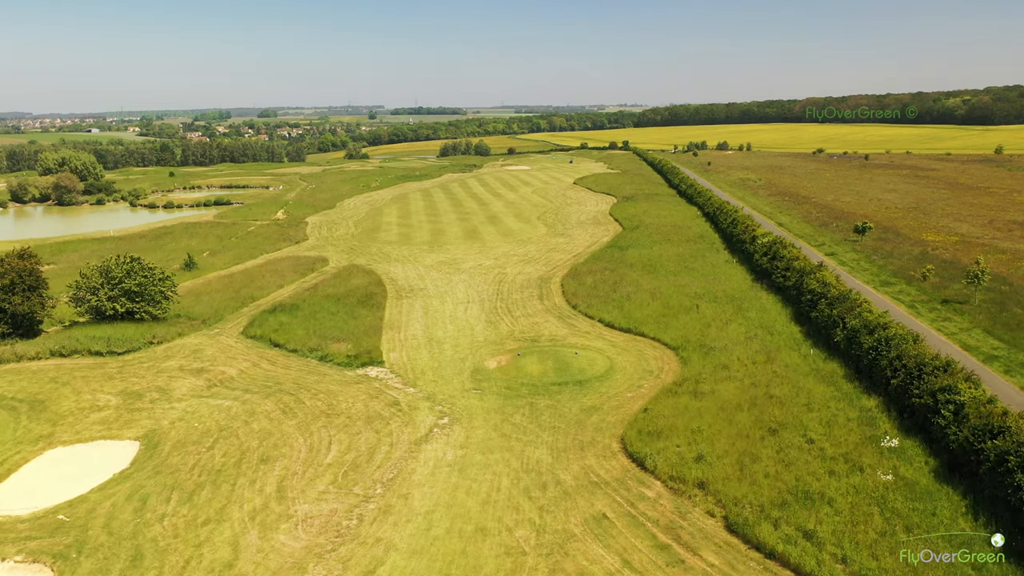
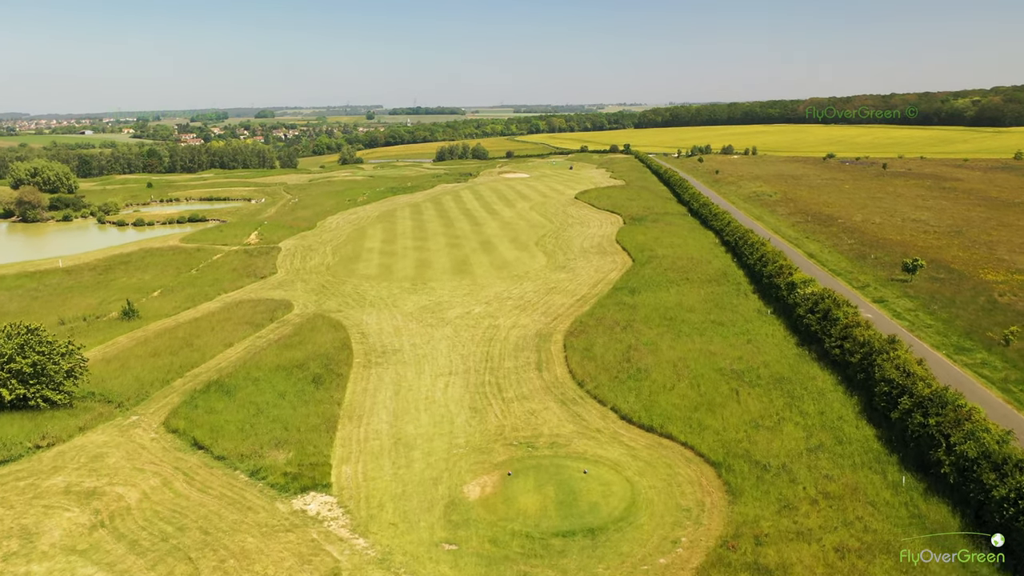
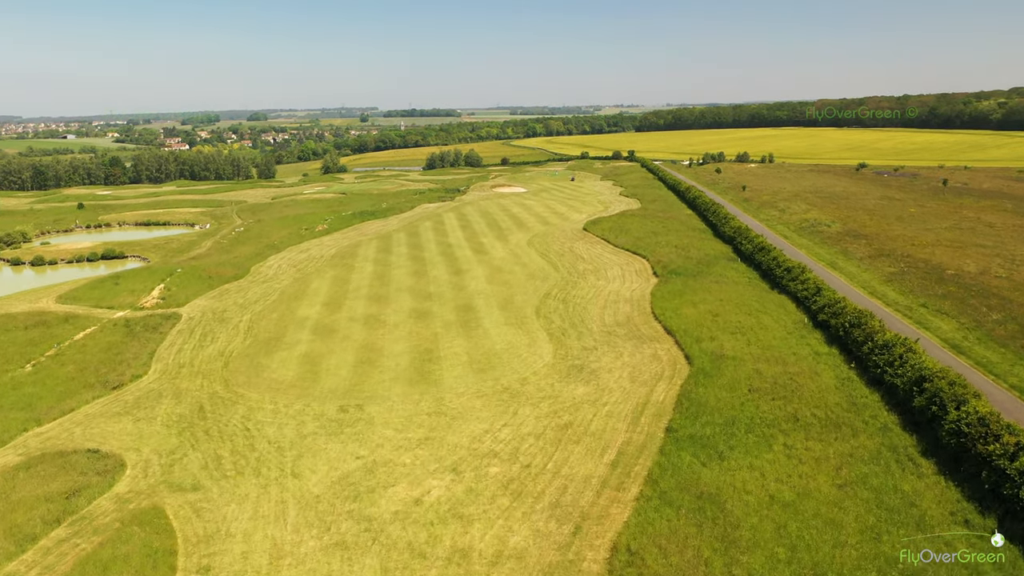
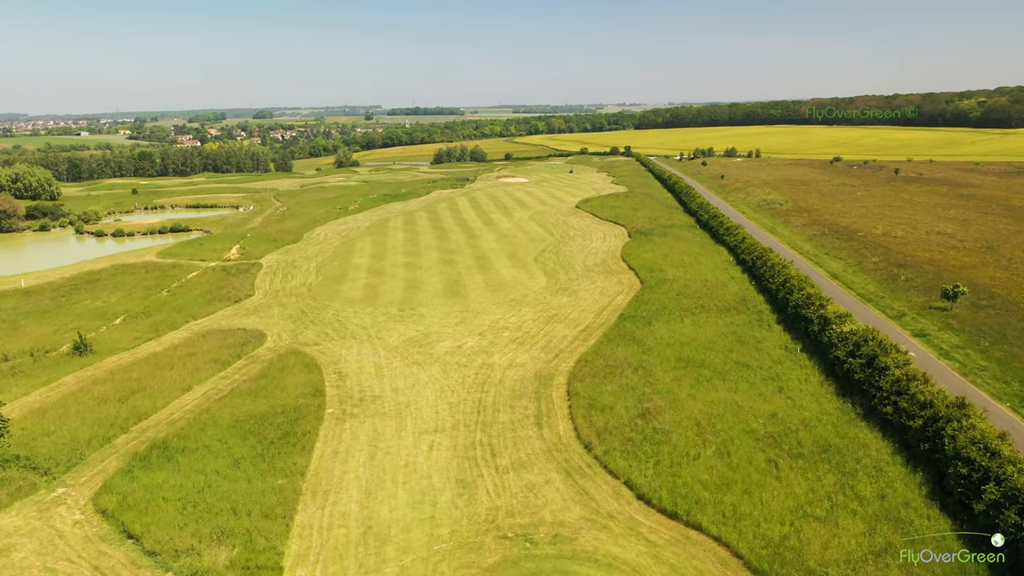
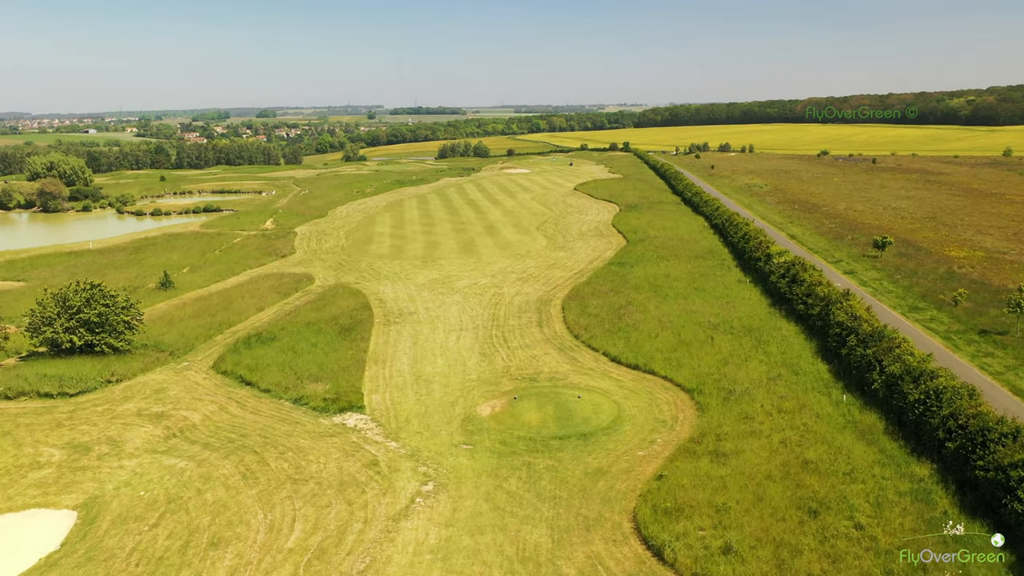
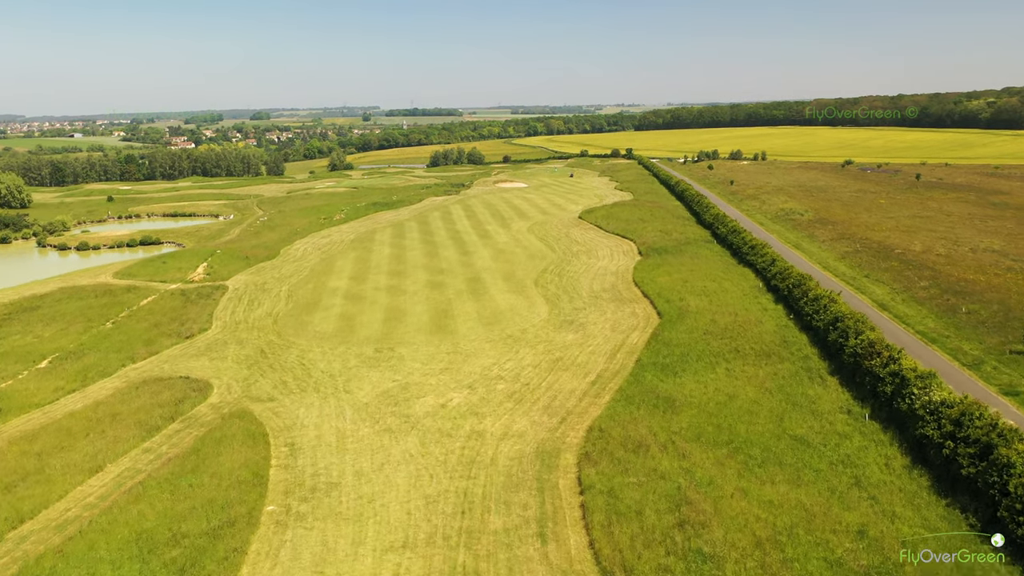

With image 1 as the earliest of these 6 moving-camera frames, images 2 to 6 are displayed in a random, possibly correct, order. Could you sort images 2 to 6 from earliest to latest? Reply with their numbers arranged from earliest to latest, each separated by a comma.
5, 2, 4, 6, 3
